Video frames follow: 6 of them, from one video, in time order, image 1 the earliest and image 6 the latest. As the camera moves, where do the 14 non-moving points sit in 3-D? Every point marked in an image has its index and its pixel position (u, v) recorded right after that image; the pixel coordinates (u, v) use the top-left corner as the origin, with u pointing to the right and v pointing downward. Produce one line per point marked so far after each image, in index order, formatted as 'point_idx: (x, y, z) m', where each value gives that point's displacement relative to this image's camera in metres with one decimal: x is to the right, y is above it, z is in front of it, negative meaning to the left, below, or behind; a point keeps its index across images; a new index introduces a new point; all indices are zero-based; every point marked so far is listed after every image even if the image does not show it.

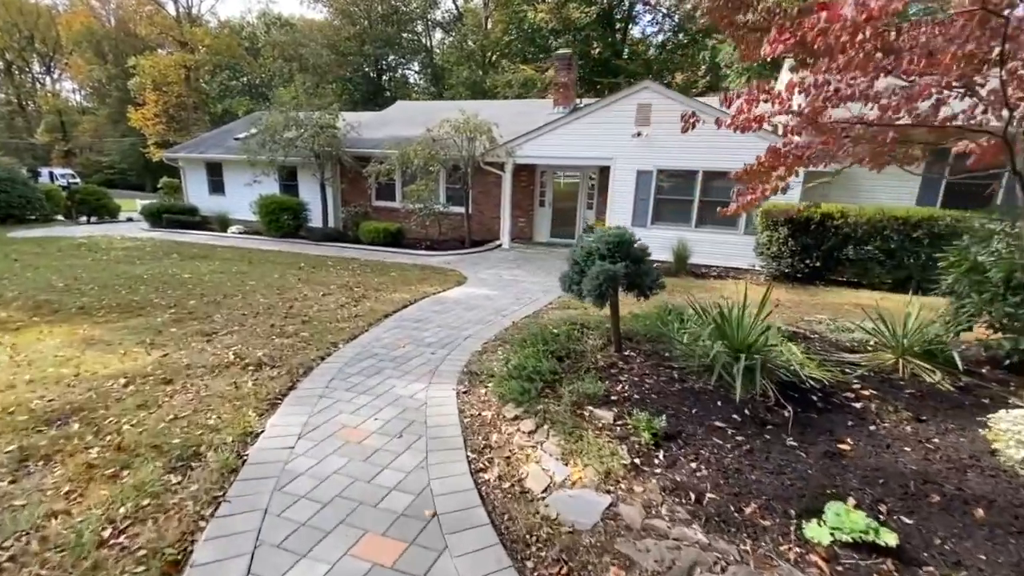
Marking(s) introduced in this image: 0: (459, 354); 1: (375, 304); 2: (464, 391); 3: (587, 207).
0: (-0.5, -0.6, +4.7) m
1: (-1.9, -0.2, +6.7) m
2: (-0.4, -0.8, +3.8) m
3: (+2.0, +2.2, +13.2) m
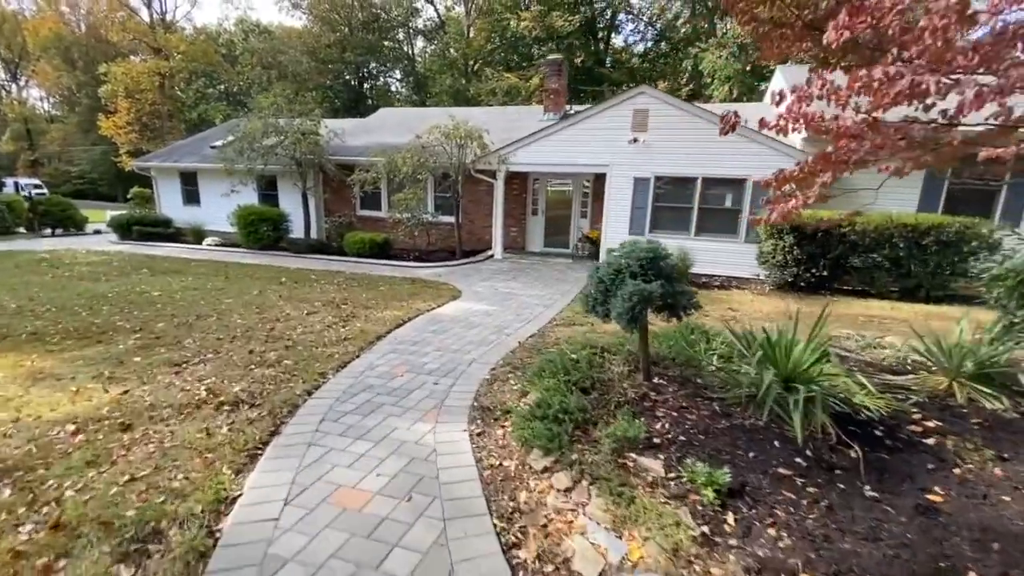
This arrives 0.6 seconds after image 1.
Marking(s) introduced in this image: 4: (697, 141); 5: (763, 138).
0: (-0.4, -0.8, +4.2) m
1: (-1.9, -0.5, +6.2) m
2: (-0.2, -1.0, +3.3) m
3: (+1.8, +1.9, +12.8) m
4: (+4.0, +3.2, +10.6) m
5: (+5.2, +3.1, +10.0) m
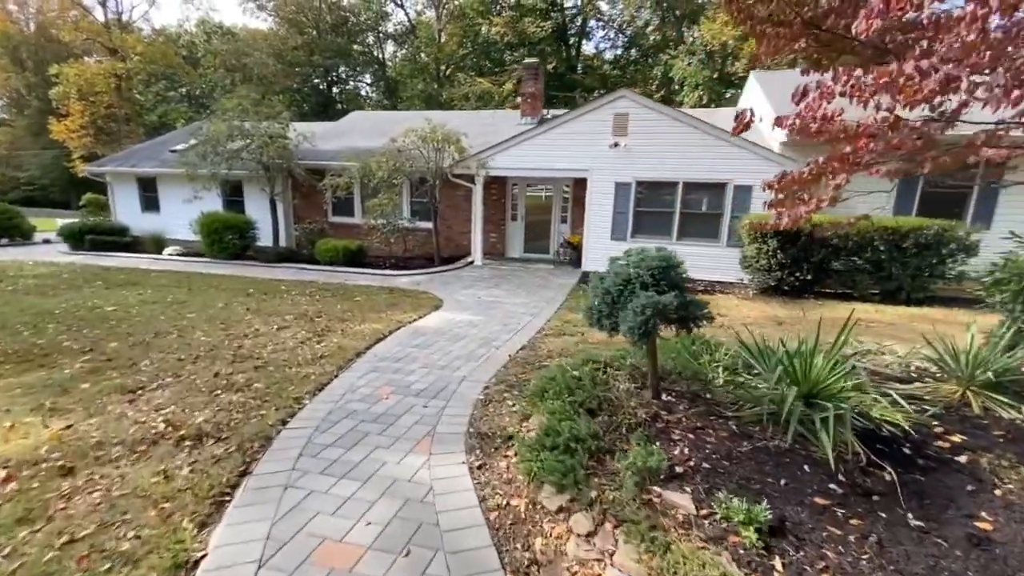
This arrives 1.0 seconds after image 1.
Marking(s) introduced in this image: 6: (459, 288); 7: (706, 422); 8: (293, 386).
0: (-0.4, -0.9, +3.8) m
1: (-2.0, -0.6, +5.7) m
2: (-0.2, -1.1, +2.9) m
3: (+1.3, +1.7, +12.6) m
4: (+3.6, +3.0, +10.5) m
5: (+4.8, +3.0, +10.0) m
6: (-1.0, 0.0, +9.6) m
7: (+1.3, -0.9, +3.3) m
8: (-1.9, -0.9, +4.3) m
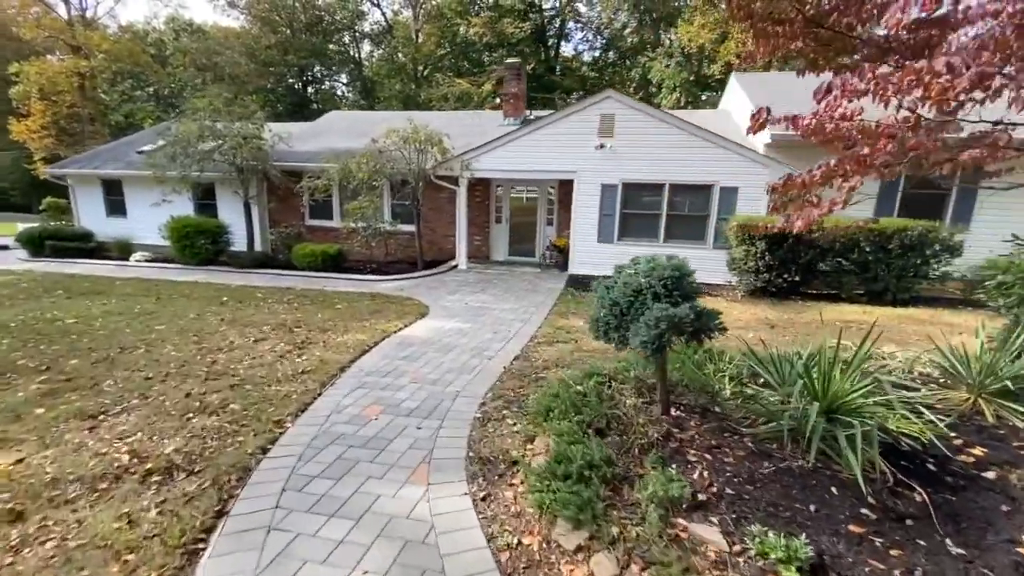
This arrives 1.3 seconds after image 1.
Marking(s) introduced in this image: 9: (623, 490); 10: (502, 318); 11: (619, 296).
0: (-0.4, -1.0, +3.6) m
1: (-2.1, -0.7, +5.4) m
2: (-0.2, -1.1, +2.7) m
3: (+0.9, +1.7, +12.4) m
4: (+3.3, +3.0, +10.4) m
5: (+4.5, +2.9, +10.0) m
6: (-1.3, -0.1, +9.3) m
7: (+1.3, -1.0, +3.1) m
8: (-1.9, -1.0, +3.9) m
9: (+0.6, -1.0, +2.5) m
10: (-0.2, -0.5, +7.5) m
11: (+0.7, -0.1, +3.1) m
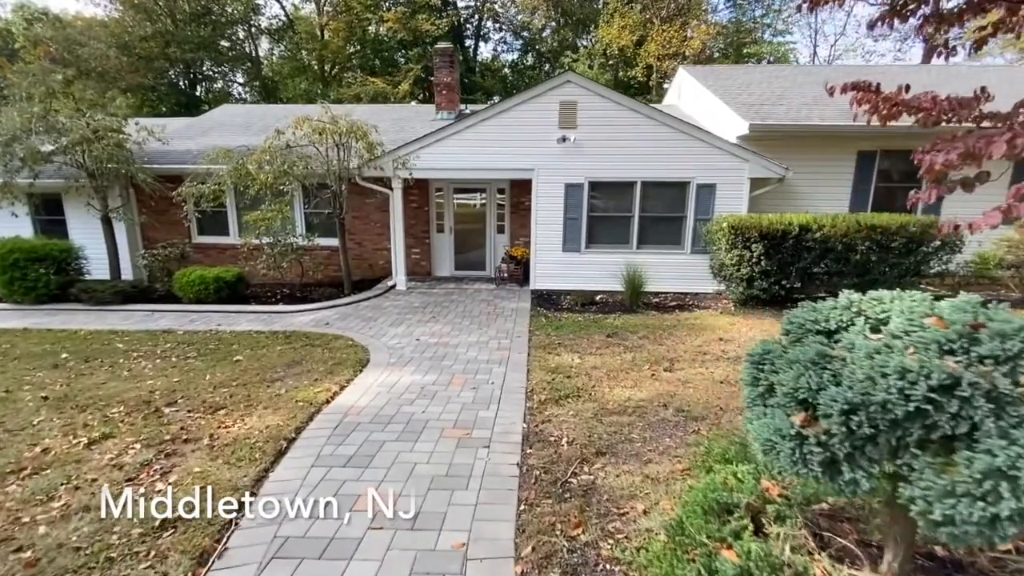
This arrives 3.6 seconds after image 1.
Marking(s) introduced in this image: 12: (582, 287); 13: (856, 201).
0: (-0.1, -1.3, +1.7) m
1: (-2.0, -1.2, +3.2) m
2: (+0.3, -1.4, +0.8) m
3: (-0.3, +1.3, +10.6) m
4: (+2.3, +2.7, +9.0) m
5: (+3.5, +2.8, +8.8) m
6: (-1.9, -0.6, +7.2) m
7: (+1.7, -1.2, +1.5) m
8: (-1.6, -1.4, +1.8) m
9: (+1.1, -1.3, +0.8) m
10: (-0.5, -0.8, +5.7) m
11: (+1.0, -0.3, +1.4) m
12: (+1.4, 0.0, +9.6) m
13: (+6.8, +1.7, +9.7) m
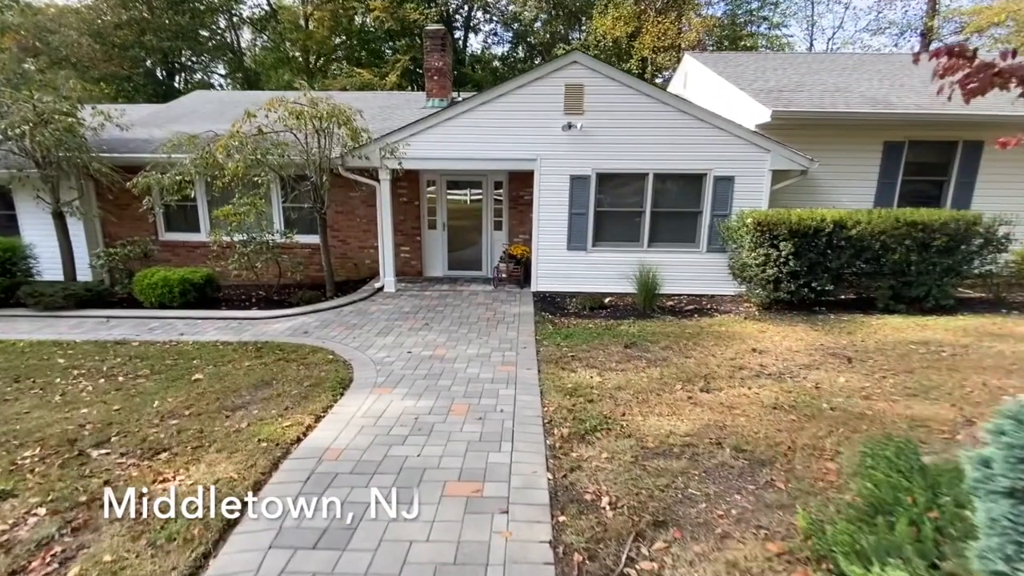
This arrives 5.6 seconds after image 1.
0: (+0.1, -1.4, +0.9) m
1: (-1.8, -1.2, +2.4) m
2: (+0.5, -1.5, 0.0) m
3: (-0.3, +1.2, +9.8) m
4: (+2.3, +2.7, +8.2) m
5: (+3.5, +2.7, +8.0) m
6: (-1.8, -0.6, +6.3) m
7: (+1.9, -1.3, +0.7) m
8: (-1.4, -1.5, +1.0) m
9: (+1.3, -1.4, 0.0) m
10: (-0.4, -0.9, +4.8) m
11: (+1.2, -0.4, +0.6) m
12: (+1.4, 0.0, +8.8) m
13: (+6.8, +1.7, +9.0) m
